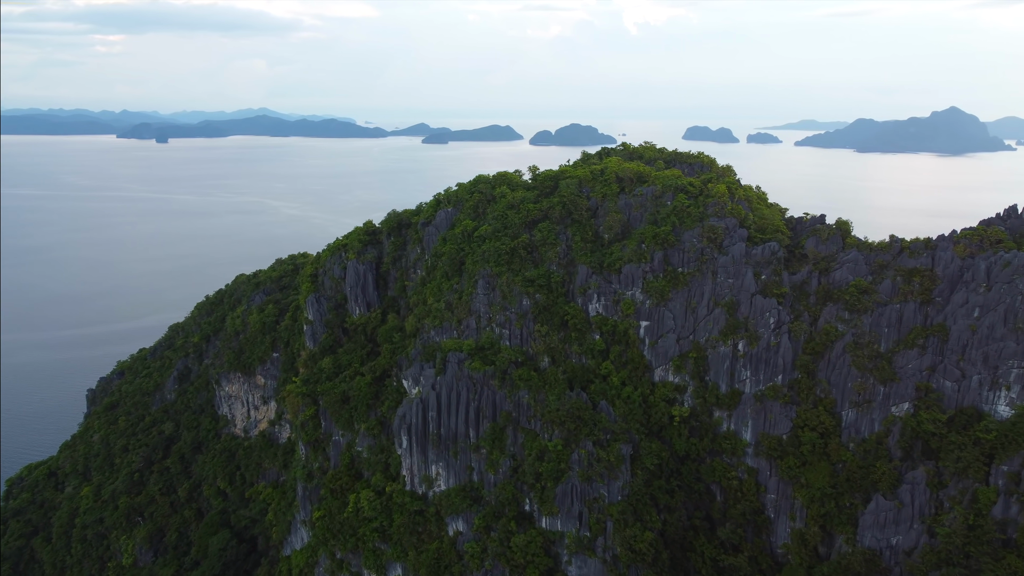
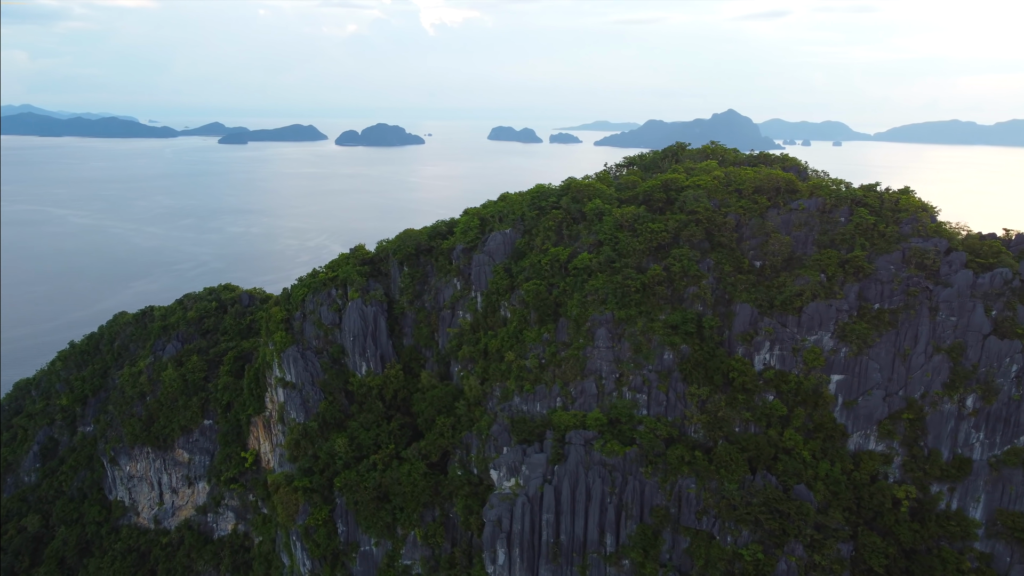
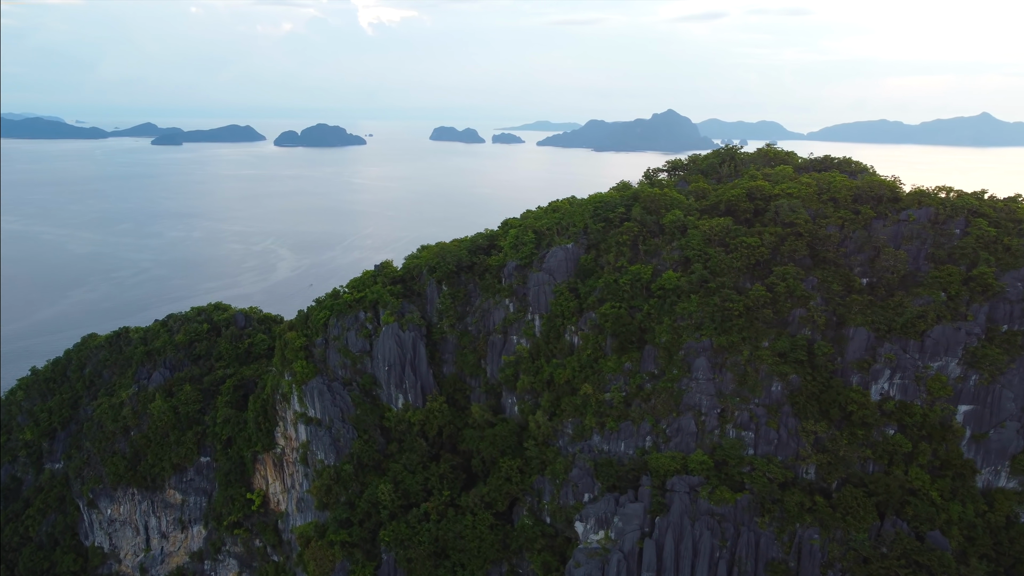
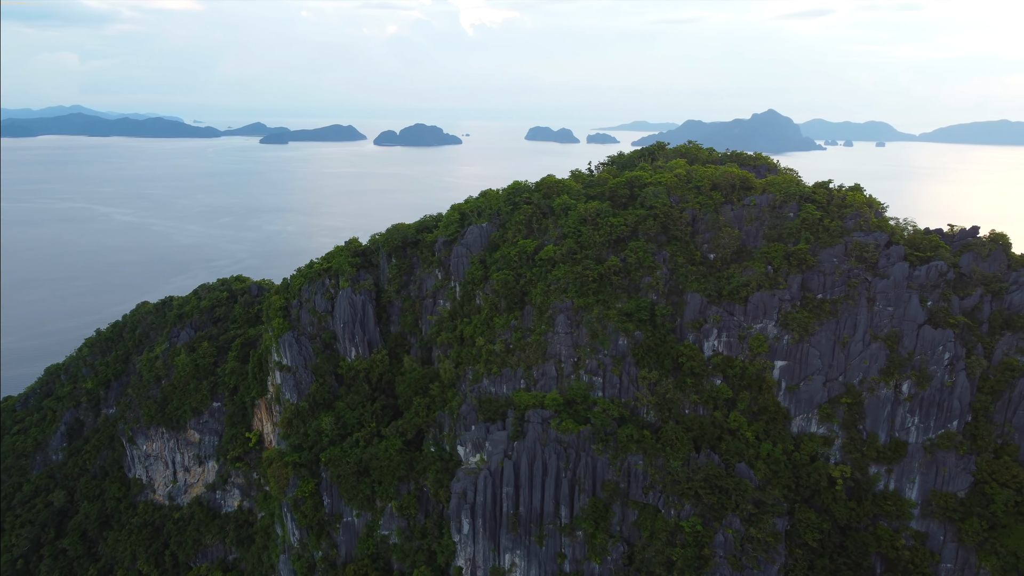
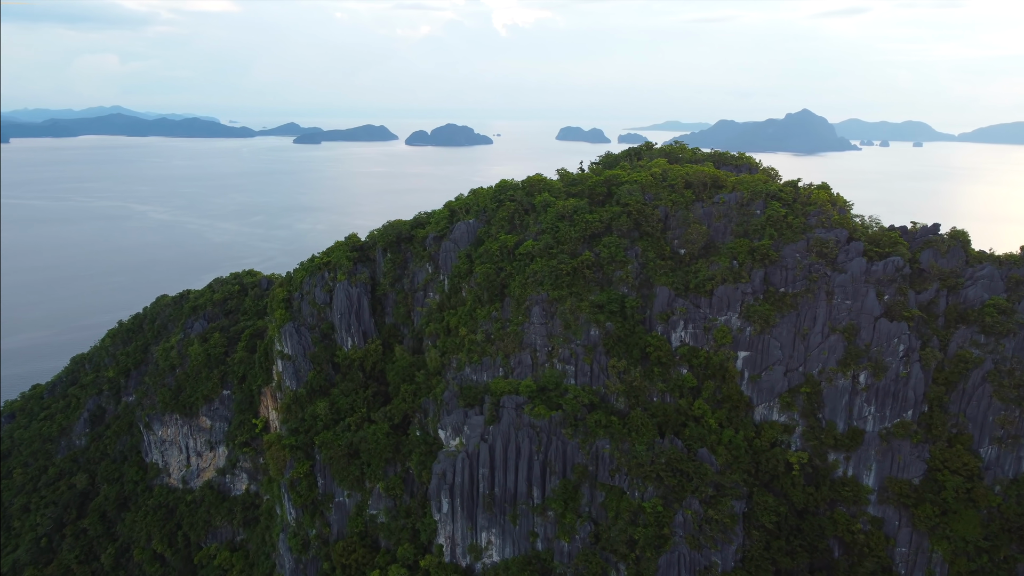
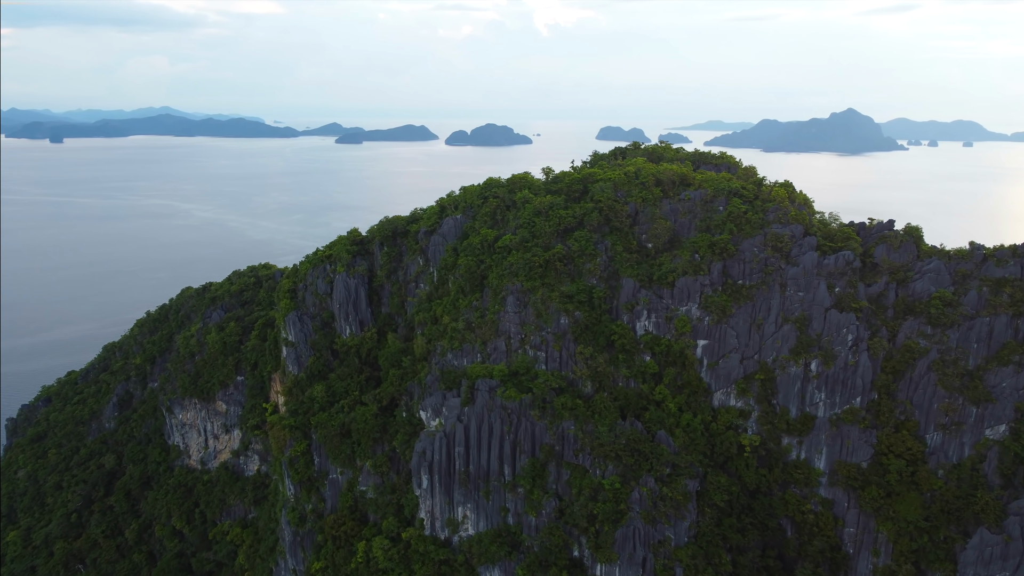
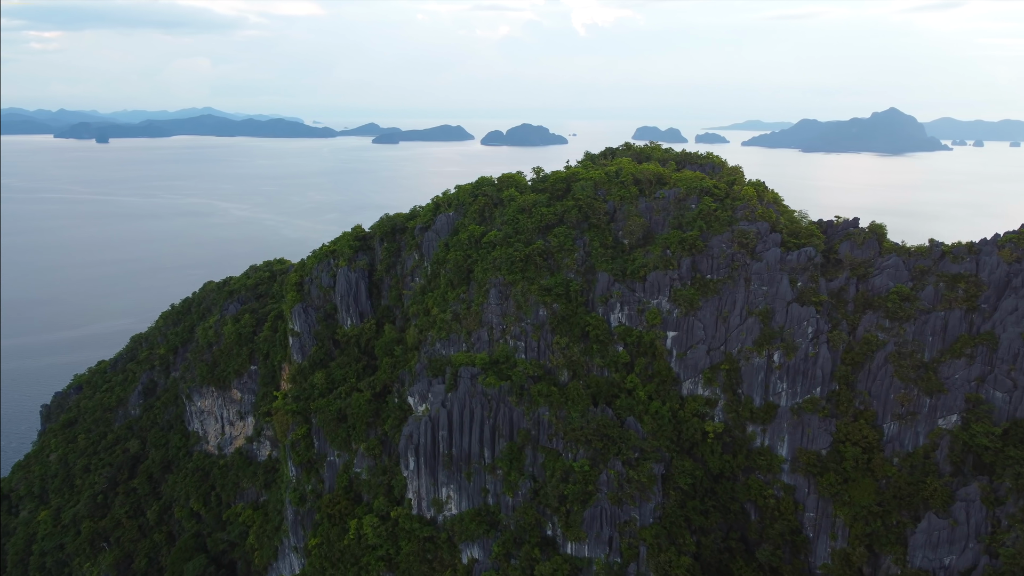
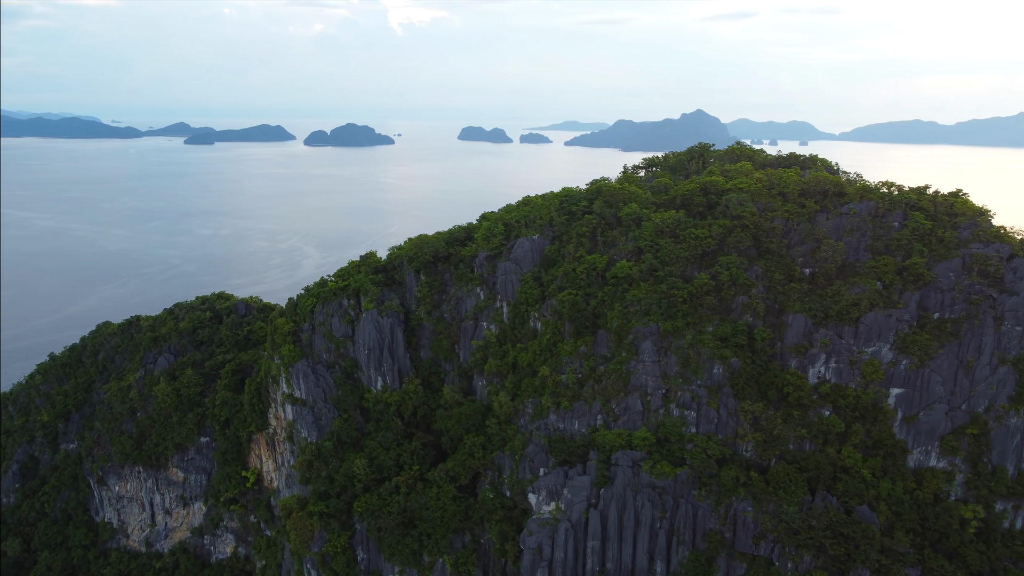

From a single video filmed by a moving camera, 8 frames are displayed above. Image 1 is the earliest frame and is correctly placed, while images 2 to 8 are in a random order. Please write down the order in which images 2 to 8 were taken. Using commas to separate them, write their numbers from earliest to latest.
7, 6, 5, 4, 2, 8, 3
